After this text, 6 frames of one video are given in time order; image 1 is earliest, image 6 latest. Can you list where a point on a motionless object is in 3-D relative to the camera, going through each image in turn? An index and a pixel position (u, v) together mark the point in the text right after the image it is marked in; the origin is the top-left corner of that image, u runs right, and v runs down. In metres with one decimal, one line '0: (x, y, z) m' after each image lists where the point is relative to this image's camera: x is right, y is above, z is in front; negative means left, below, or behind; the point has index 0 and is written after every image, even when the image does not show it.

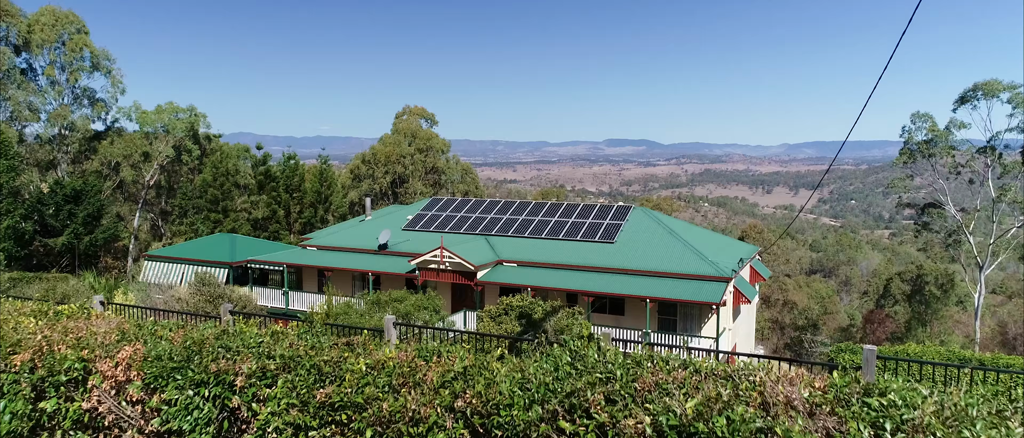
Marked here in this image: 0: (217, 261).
0: (-10.6, -1.5, +18.8) m
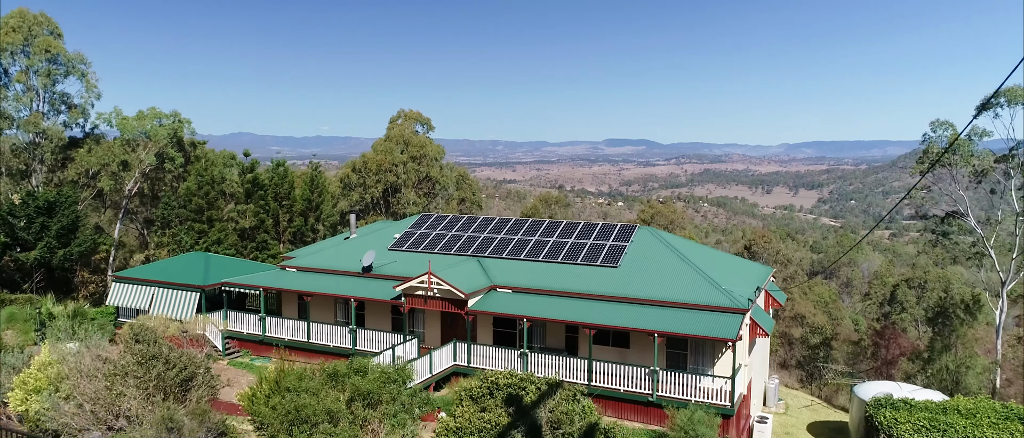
0: (-10.7, -2.2, +17.4) m
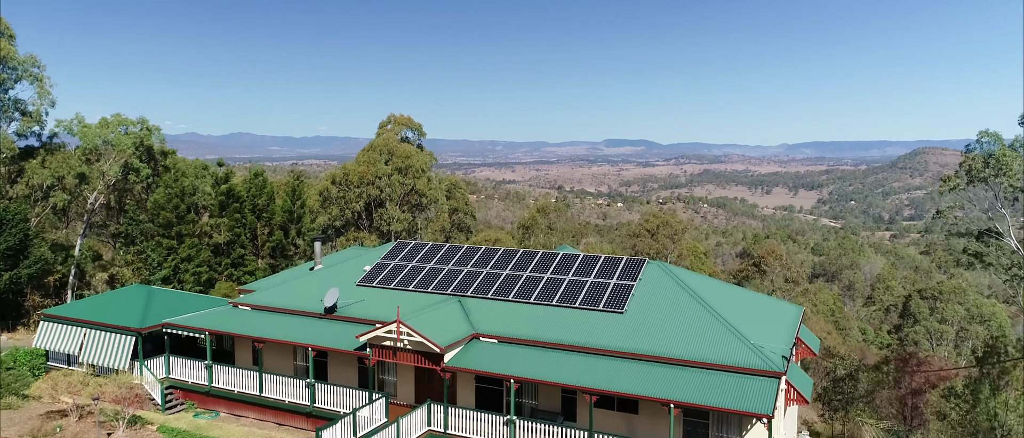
0: (-11.1, -3.1, +14.9) m
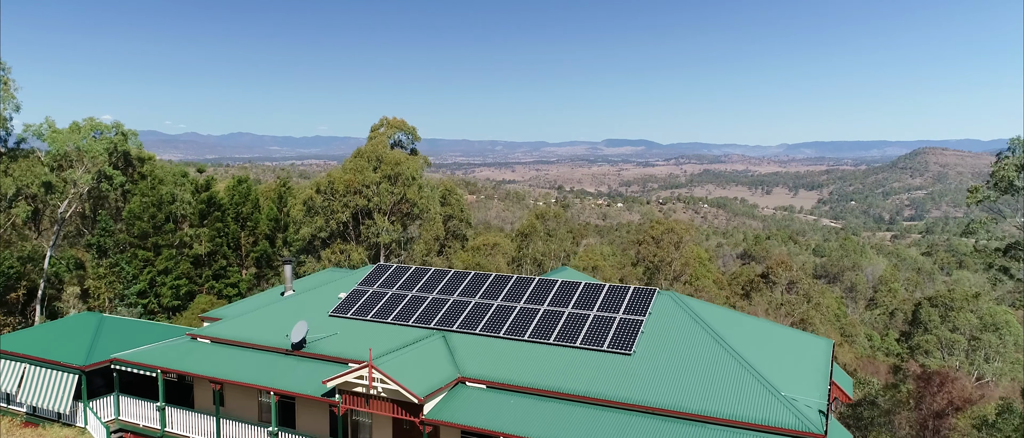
0: (-11.3, -3.6, +13.2) m
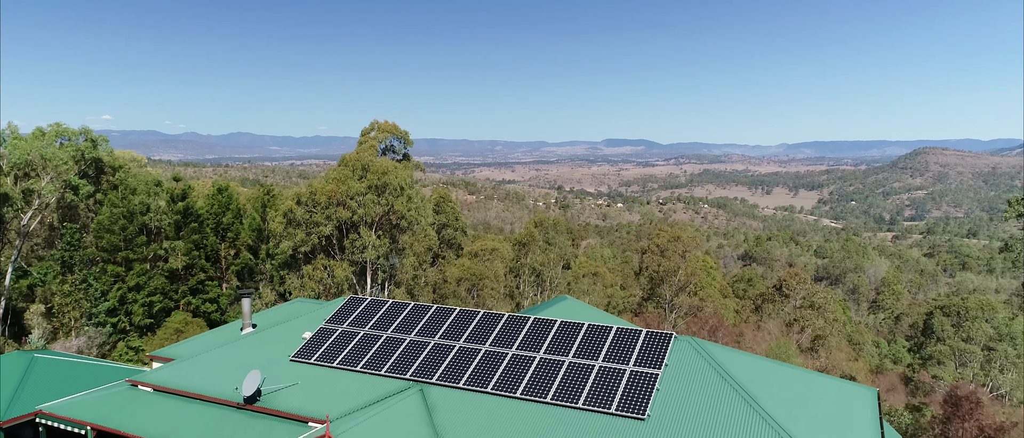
0: (-11.5, -4.3, +11.3) m
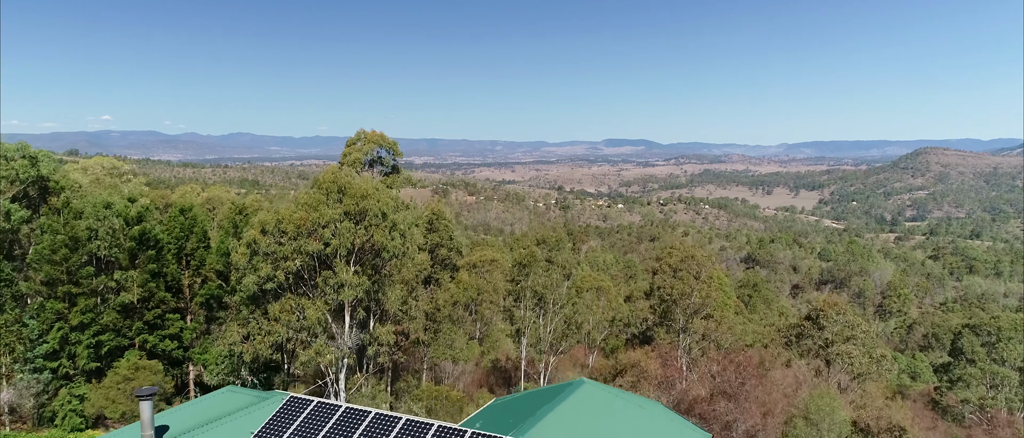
0: (-11.5, -5.6, +7.8) m
